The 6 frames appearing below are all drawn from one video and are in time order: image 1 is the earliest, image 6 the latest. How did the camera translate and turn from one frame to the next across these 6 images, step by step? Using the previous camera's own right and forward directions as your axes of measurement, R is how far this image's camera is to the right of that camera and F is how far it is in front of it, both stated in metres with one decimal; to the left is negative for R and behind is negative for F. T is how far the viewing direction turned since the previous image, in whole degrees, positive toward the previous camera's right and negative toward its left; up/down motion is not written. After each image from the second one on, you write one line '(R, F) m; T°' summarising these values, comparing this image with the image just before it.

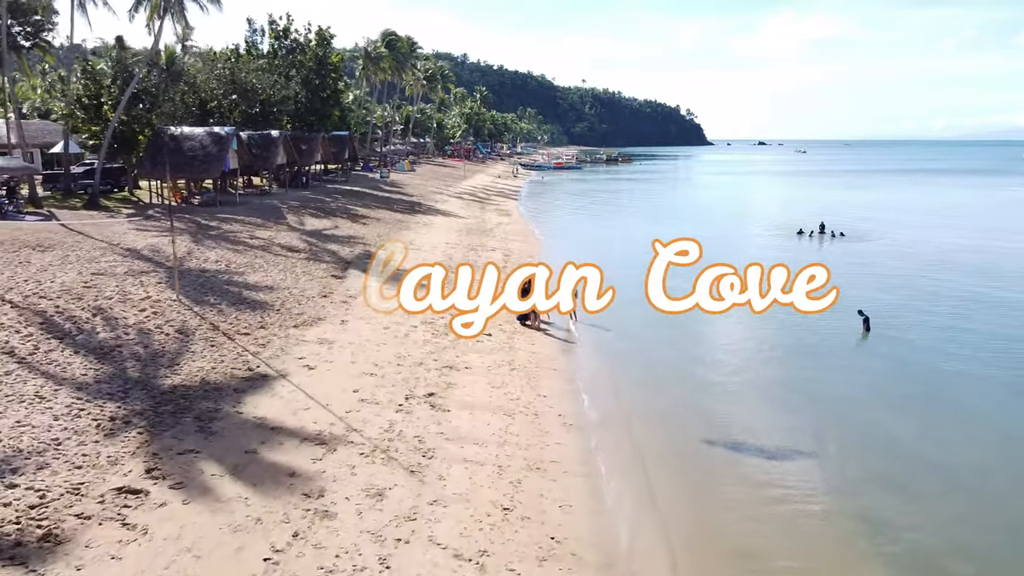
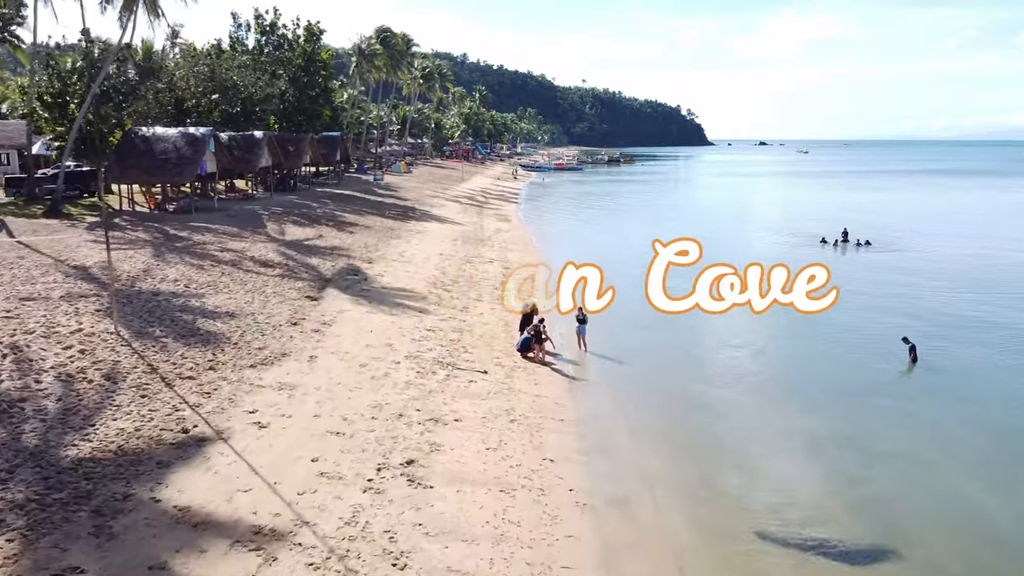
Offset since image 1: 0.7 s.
(0.0, +2.2) m; 0°
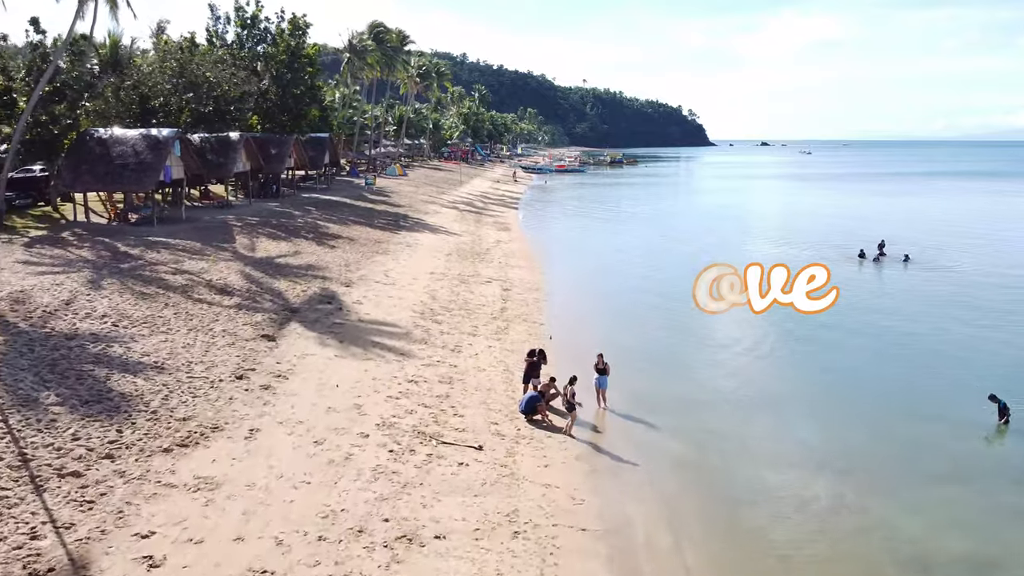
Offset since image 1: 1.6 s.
(0.0, +2.9) m; 0°
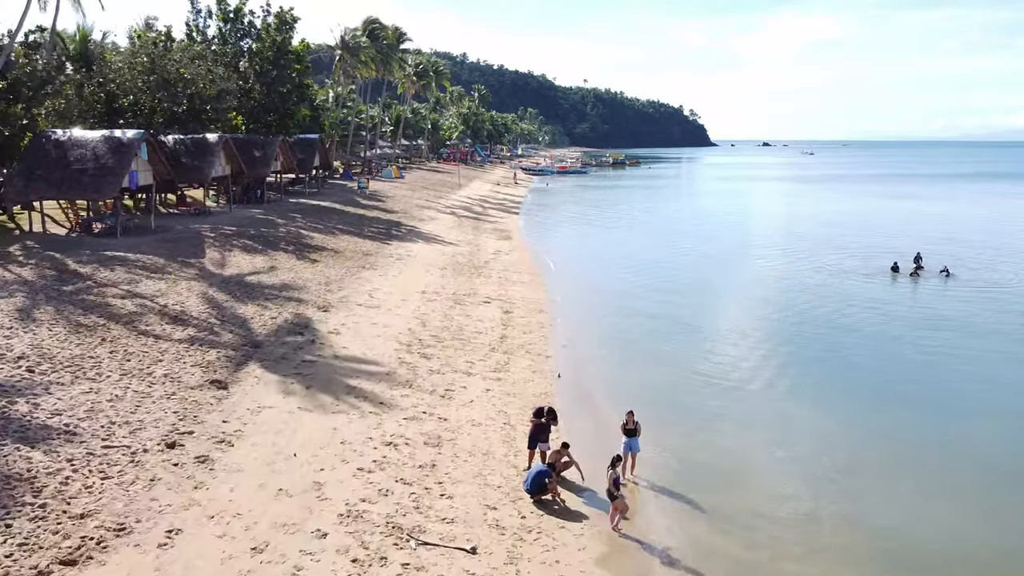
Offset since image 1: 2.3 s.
(0.0, +2.3) m; 0°
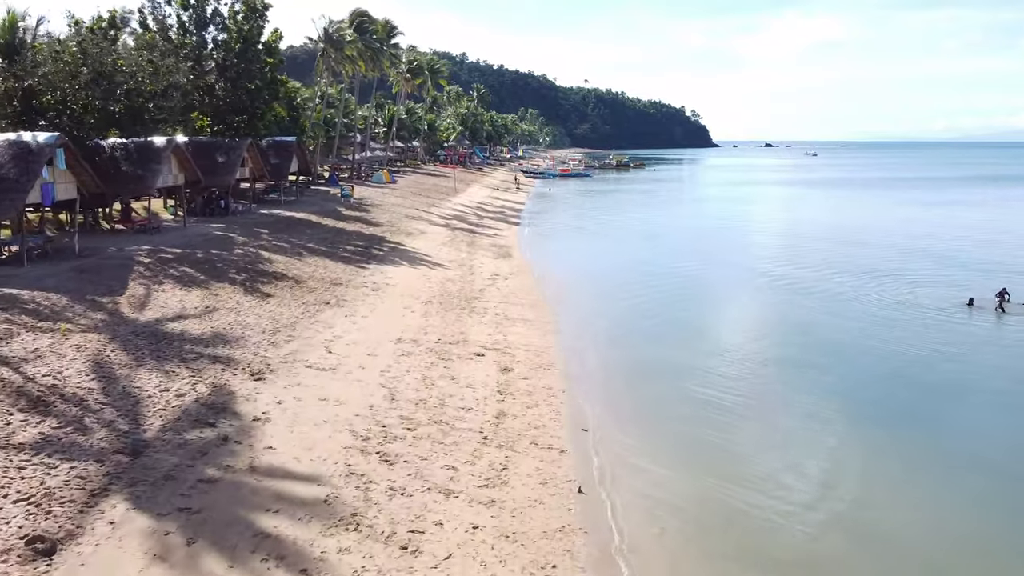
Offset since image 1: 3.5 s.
(0.0, +4.1) m; 0°
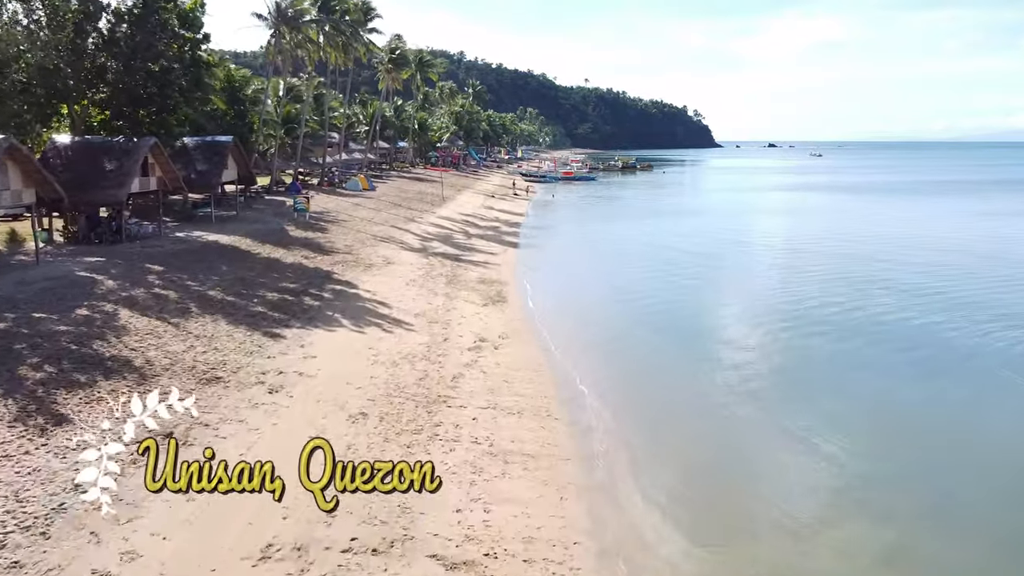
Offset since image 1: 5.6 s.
(+0.2, +7.7) m; 0°
